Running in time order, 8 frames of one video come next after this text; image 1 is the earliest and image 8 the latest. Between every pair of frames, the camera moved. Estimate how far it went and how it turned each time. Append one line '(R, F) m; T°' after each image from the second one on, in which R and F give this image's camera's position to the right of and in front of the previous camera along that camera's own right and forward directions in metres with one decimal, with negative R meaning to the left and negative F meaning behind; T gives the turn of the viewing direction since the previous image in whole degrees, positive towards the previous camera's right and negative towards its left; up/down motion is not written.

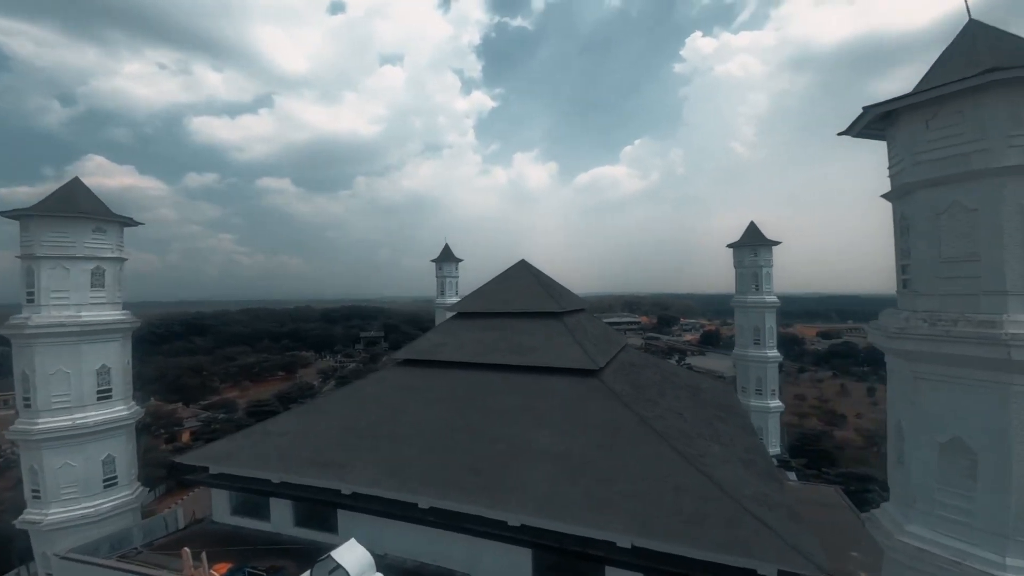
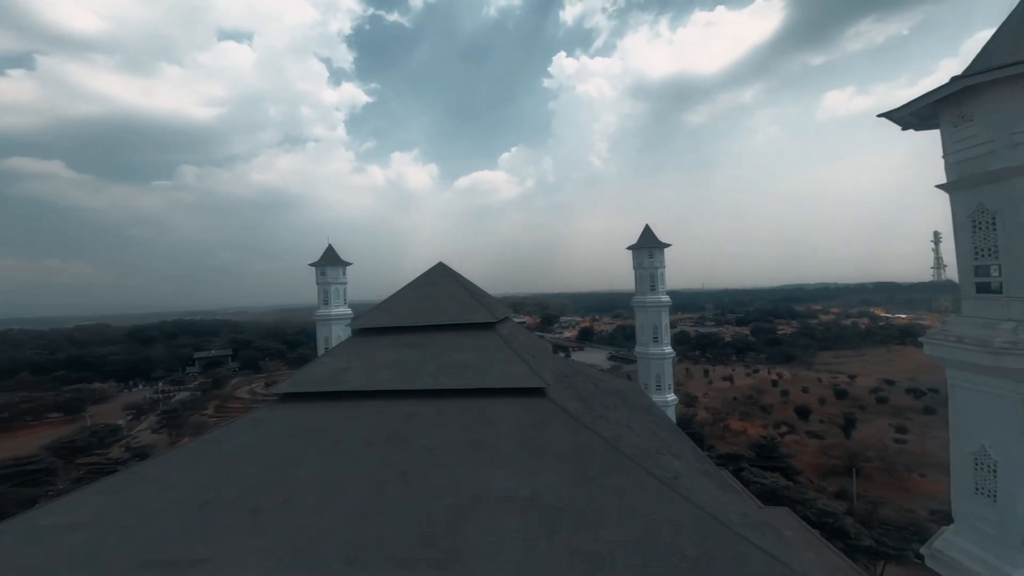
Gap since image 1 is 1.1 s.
(-1.0, +1.3) m; +19°
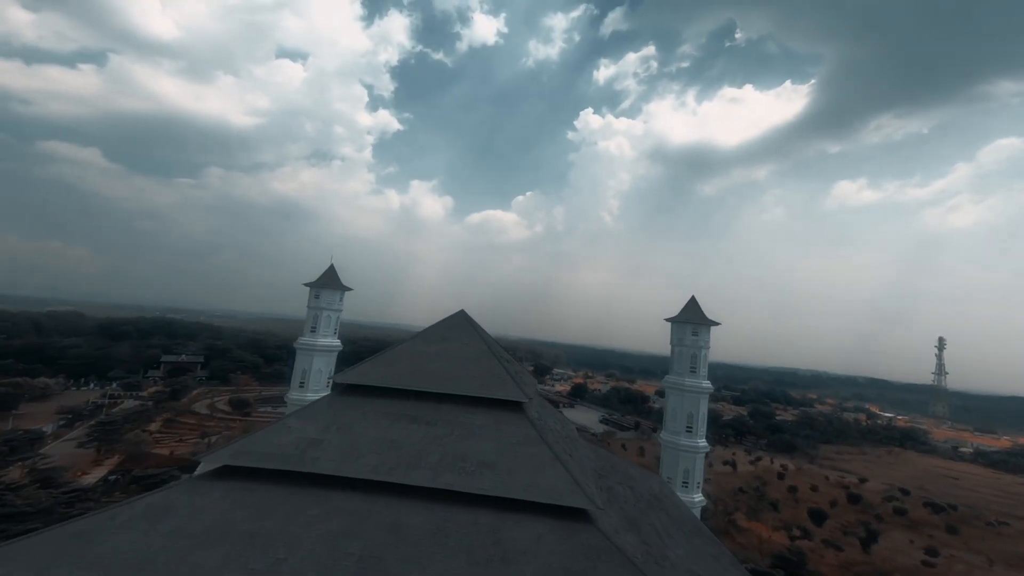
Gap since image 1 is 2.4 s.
(-1.0, +1.8) m; +1°
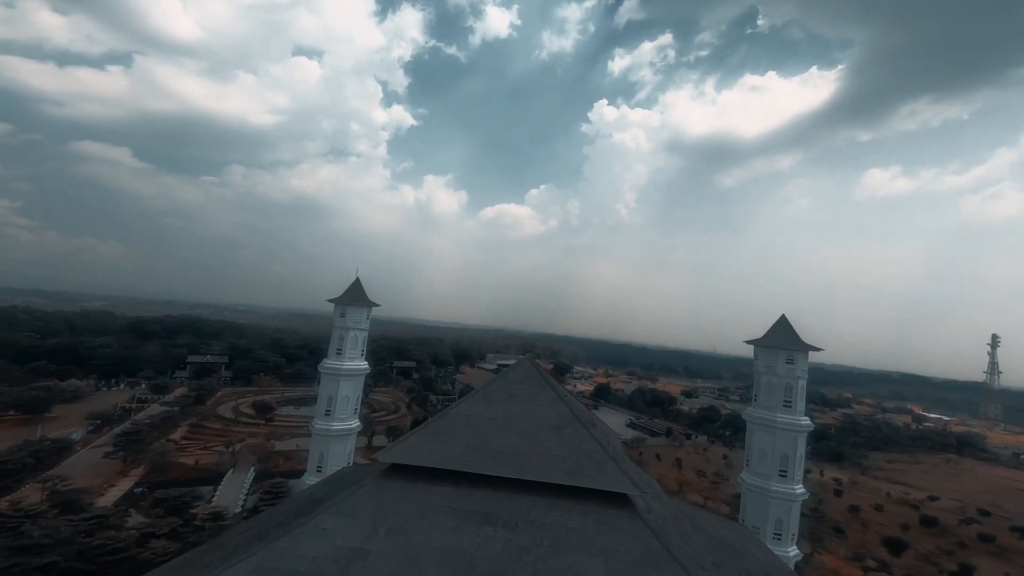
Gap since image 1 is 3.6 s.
(-1.2, +1.6) m; -2°
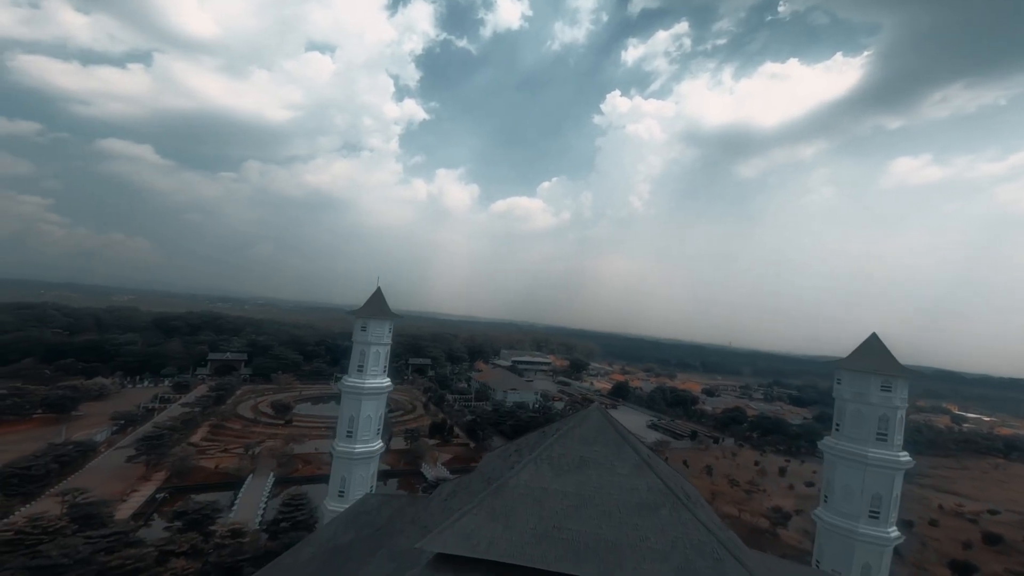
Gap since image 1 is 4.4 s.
(-0.8, +1.2) m; -2°
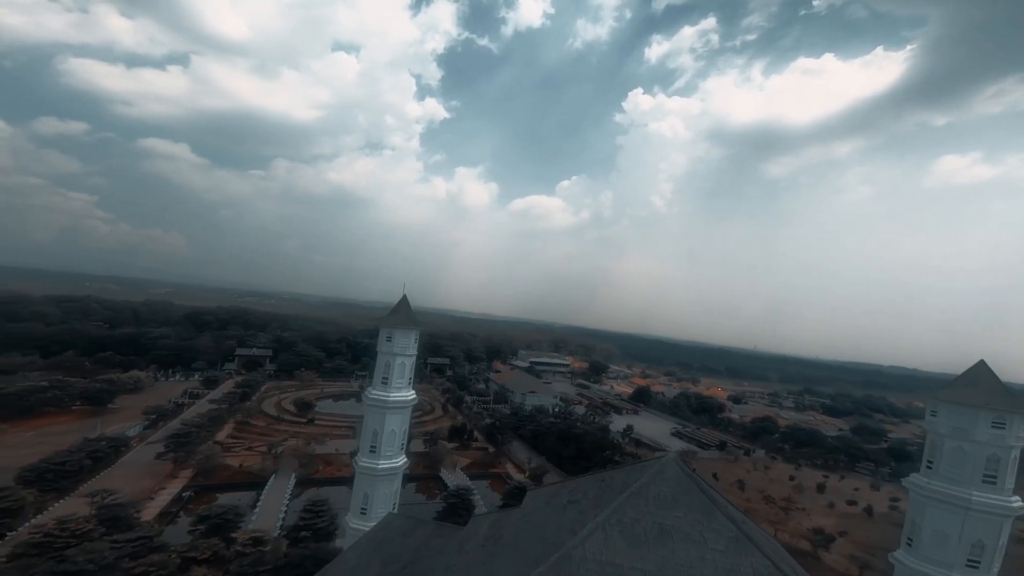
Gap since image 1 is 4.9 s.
(-0.5, +0.8) m; -3°
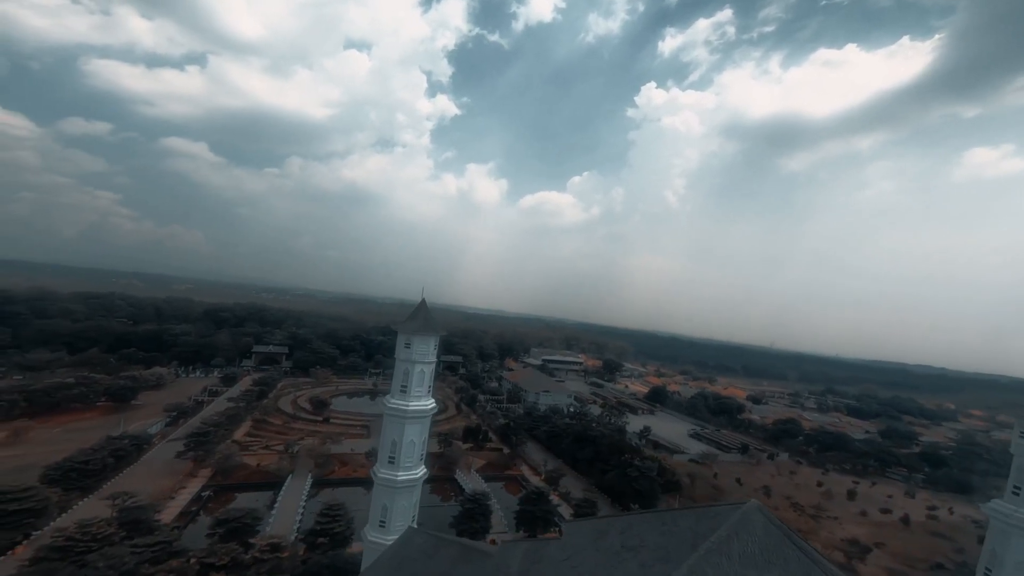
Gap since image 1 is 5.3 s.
(-0.4, +0.6) m; -2°
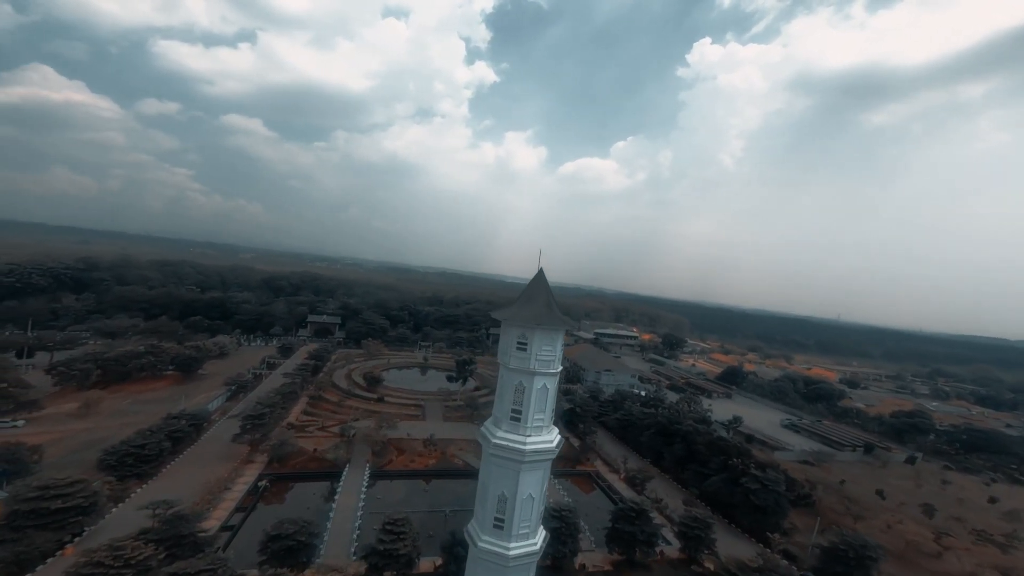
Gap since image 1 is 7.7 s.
(-2.6, +4.5) m; -6°
